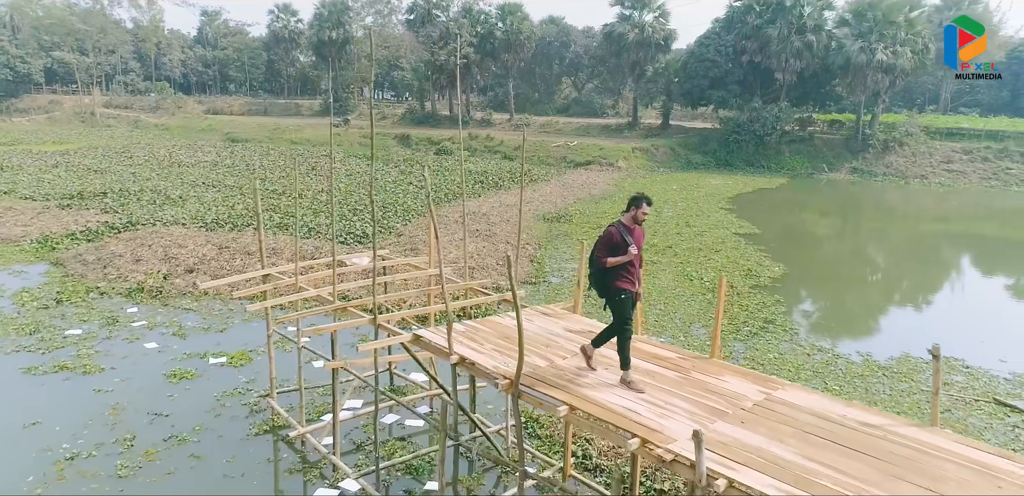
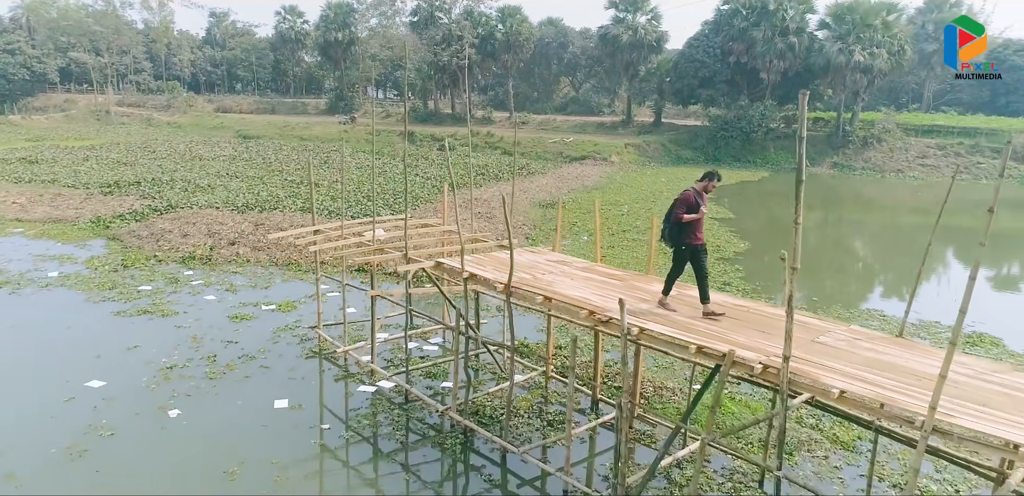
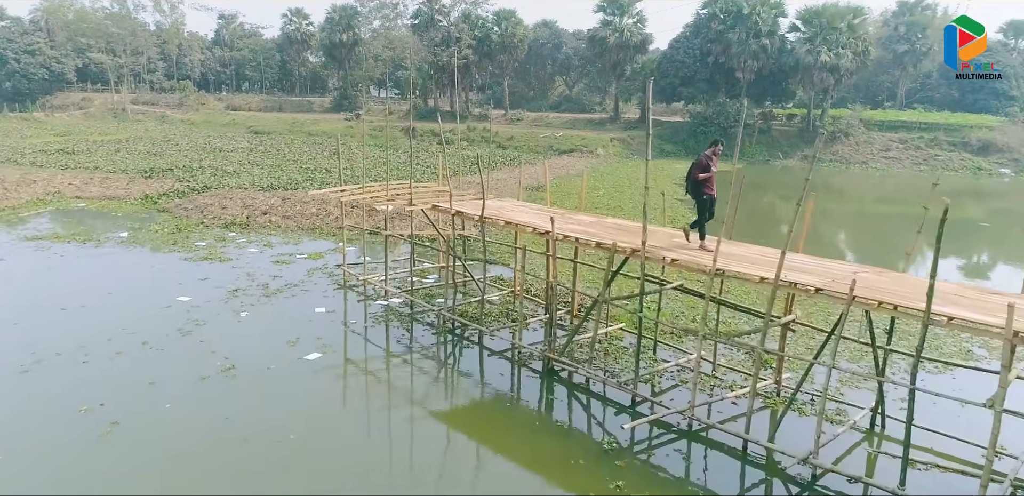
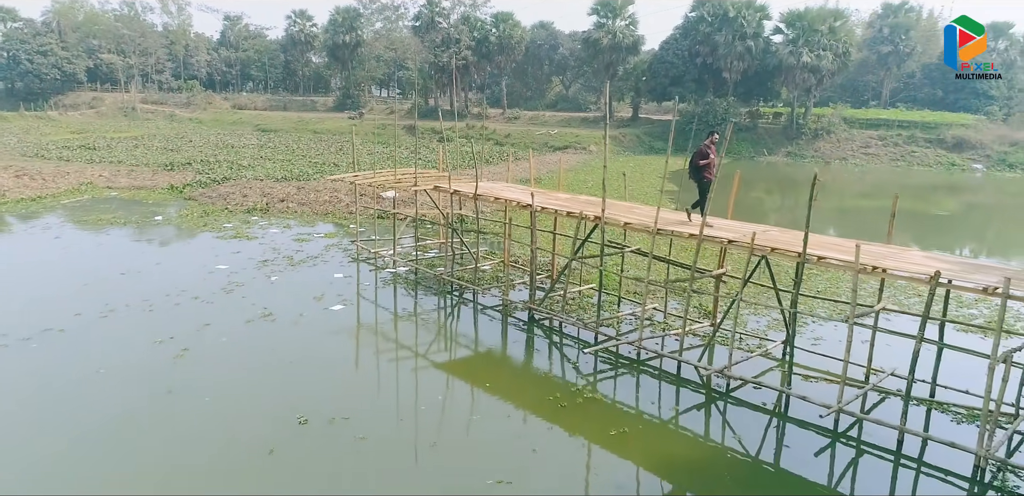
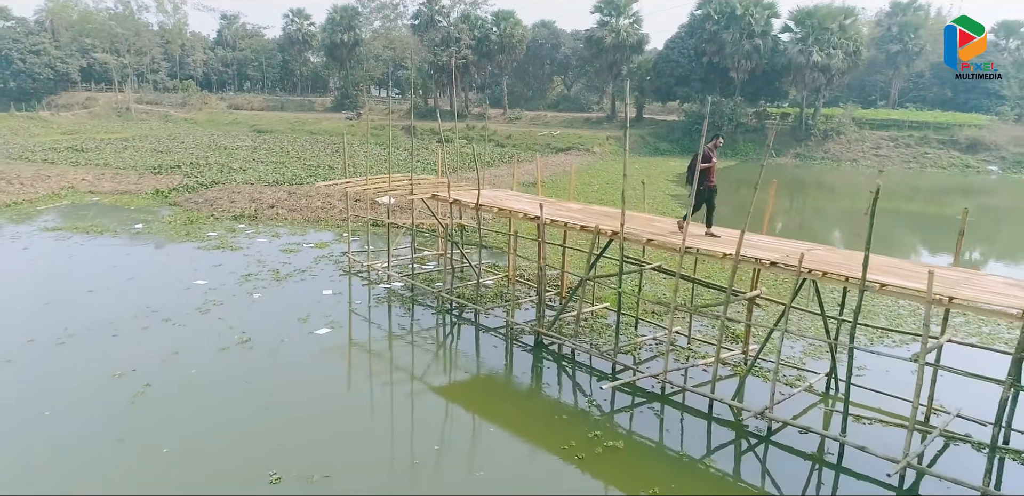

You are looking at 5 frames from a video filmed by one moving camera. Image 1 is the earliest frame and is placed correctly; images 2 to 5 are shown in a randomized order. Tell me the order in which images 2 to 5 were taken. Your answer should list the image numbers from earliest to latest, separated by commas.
2, 3, 5, 4
